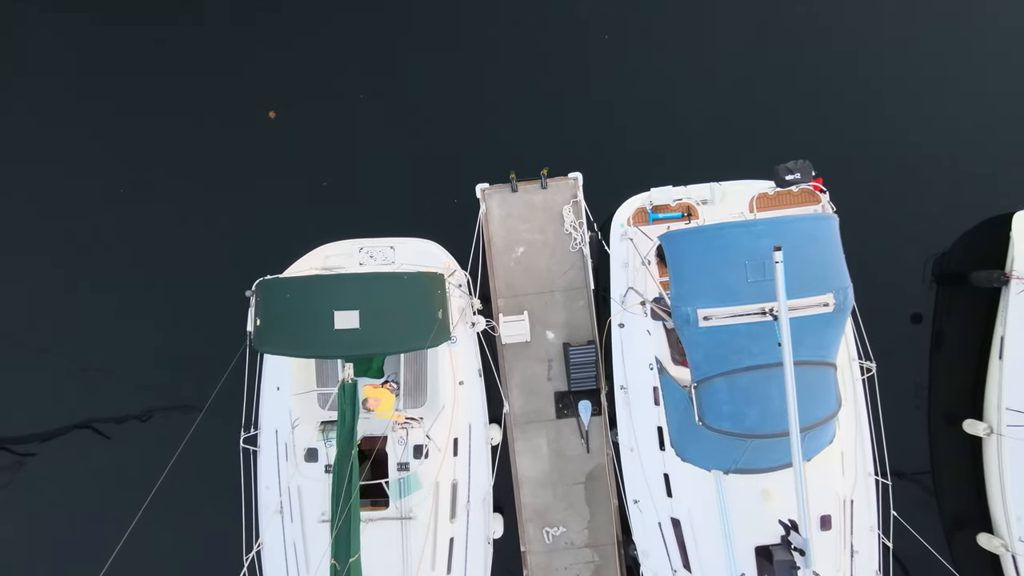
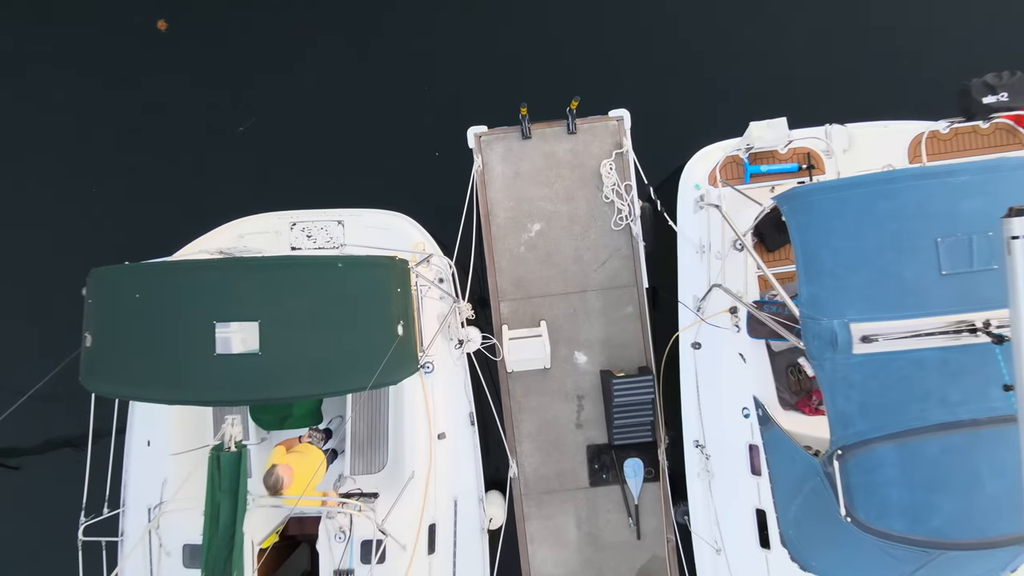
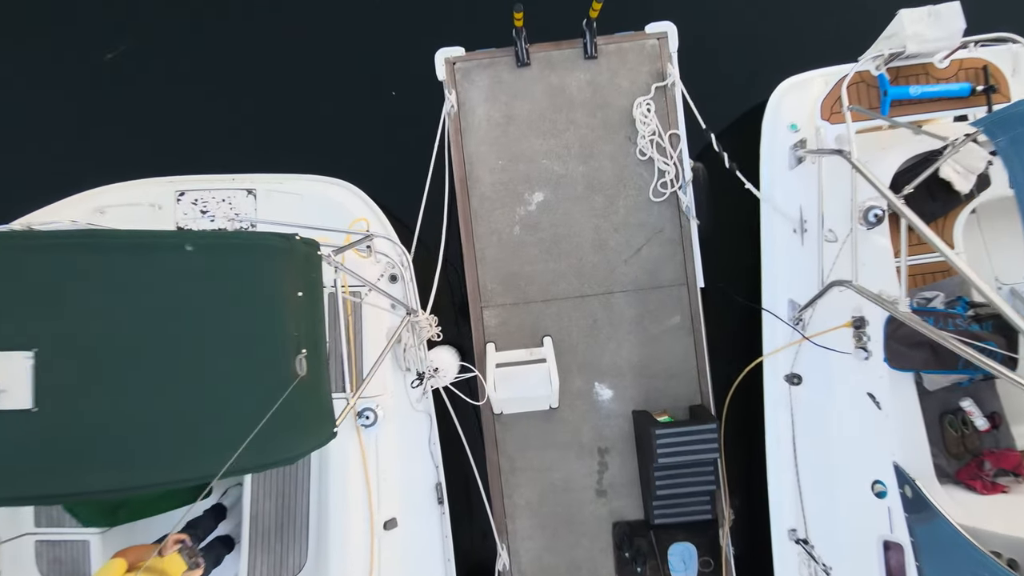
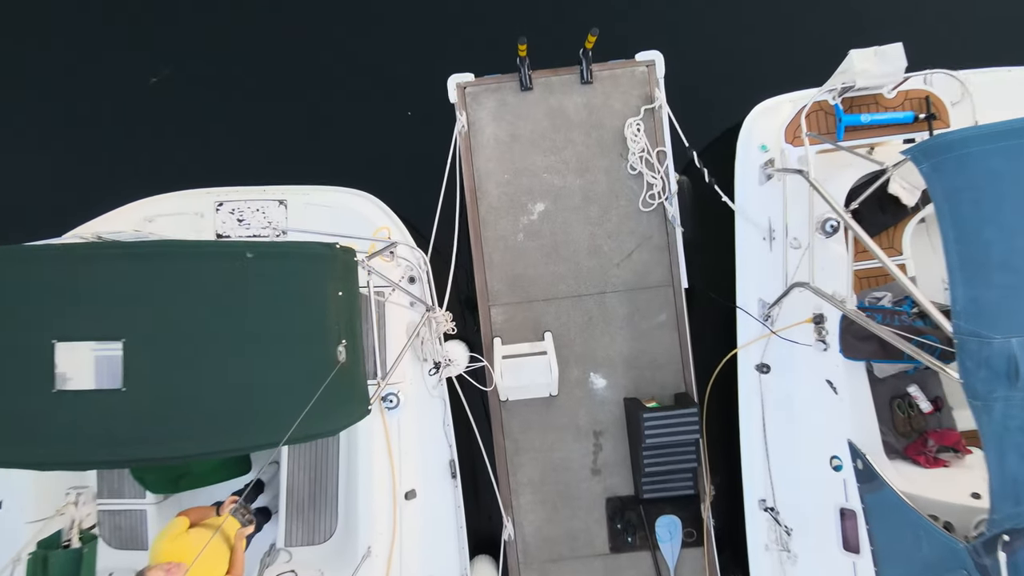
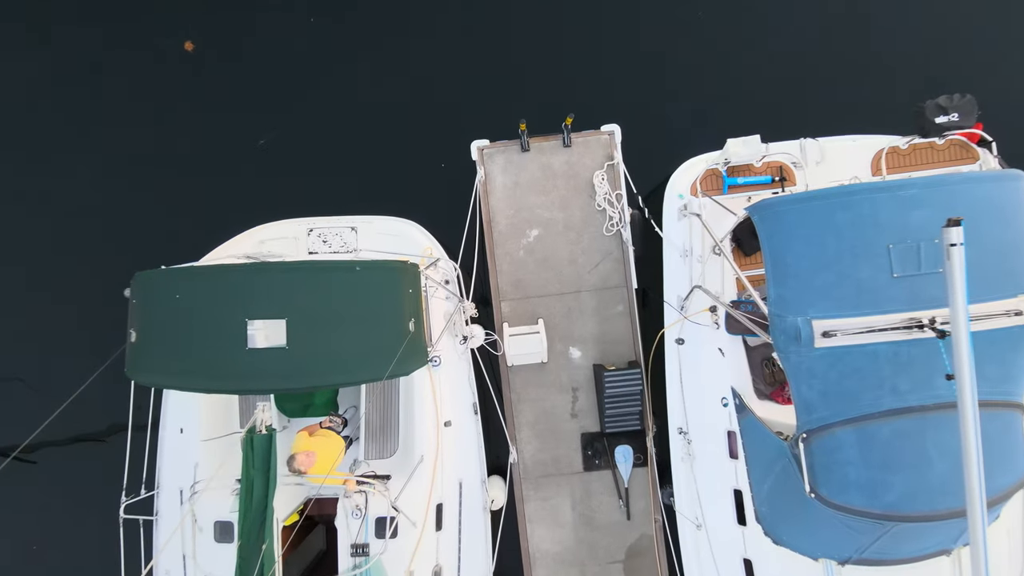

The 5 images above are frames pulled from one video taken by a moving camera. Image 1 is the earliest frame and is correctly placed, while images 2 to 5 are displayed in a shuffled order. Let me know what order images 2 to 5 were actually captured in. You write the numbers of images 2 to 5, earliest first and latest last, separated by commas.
5, 2, 4, 3
